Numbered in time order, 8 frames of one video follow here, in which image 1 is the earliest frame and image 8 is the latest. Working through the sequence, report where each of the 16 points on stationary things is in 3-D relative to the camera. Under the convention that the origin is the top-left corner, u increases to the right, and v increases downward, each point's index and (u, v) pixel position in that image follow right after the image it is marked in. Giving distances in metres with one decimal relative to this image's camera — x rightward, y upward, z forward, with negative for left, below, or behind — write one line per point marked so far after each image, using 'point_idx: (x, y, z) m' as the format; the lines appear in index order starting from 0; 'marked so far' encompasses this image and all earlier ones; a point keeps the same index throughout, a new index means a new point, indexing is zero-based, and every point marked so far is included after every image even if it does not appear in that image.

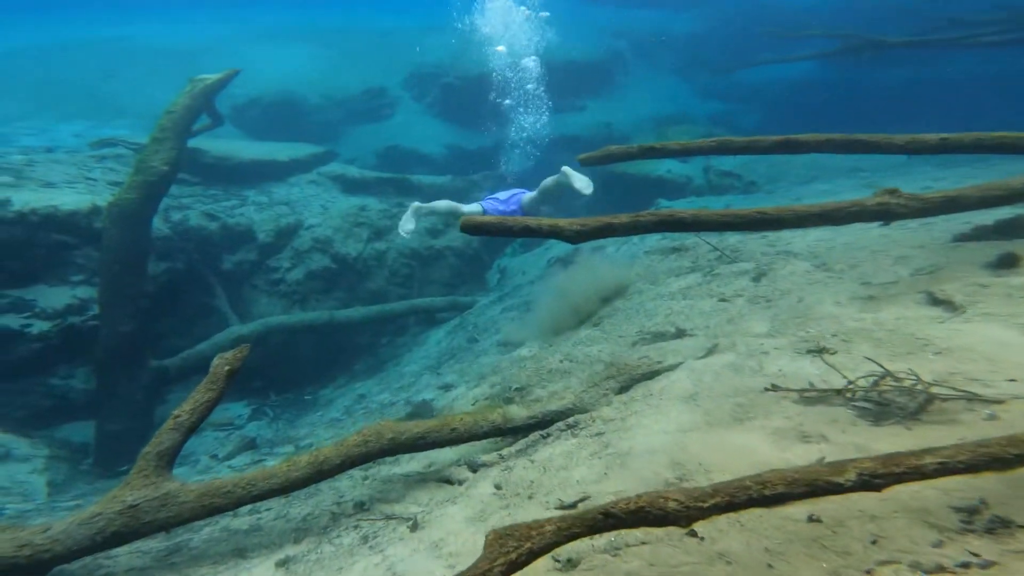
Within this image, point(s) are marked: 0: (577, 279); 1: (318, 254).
0: (+0.8, 0.0, +4.7) m
1: (-2.9, +0.5, +6.1) m
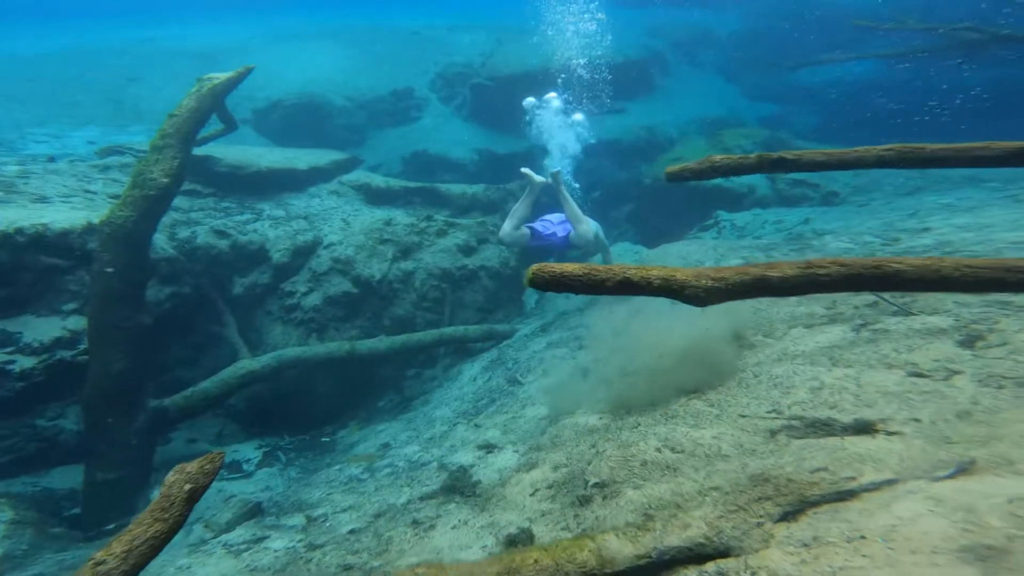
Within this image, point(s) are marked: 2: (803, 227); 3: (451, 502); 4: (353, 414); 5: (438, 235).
0: (+1.3, -0.4, +3.8) m
1: (-2.3, +0.2, +5.4) m
2: (+4.0, +0.9, +5.7) m
3: (-0.4, -1.5, +3.0) m
4: (-2.2, -1.7, +5.6) m
5: (-1.1, +0.8, +6.3) m
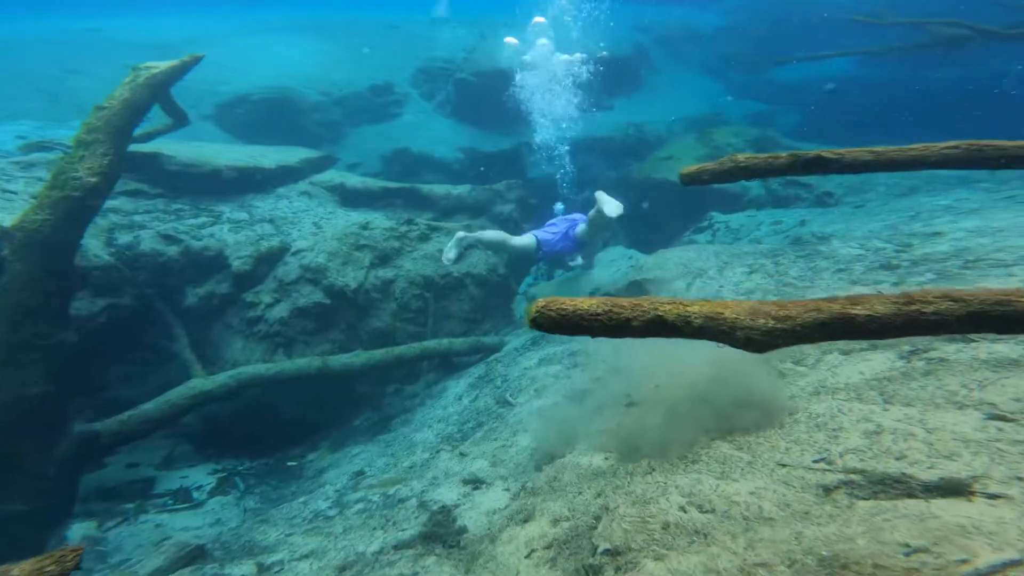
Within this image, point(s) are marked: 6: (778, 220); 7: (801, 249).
0: (+1.2, -0.5, +3.4) m
1: (-2.4, 0.0, +4.9) m
2: (+3.8, +0.8, +5.5) m
3: (-0.5, -1.7, +2.5) m
4: (-2.4, -1.8, +5.1) m
5: (-1.3, +0.6, +5.8) m
6: (+4.0, +1.0, +6.3) m
7: (+2.9, +0.4, +4.1) m
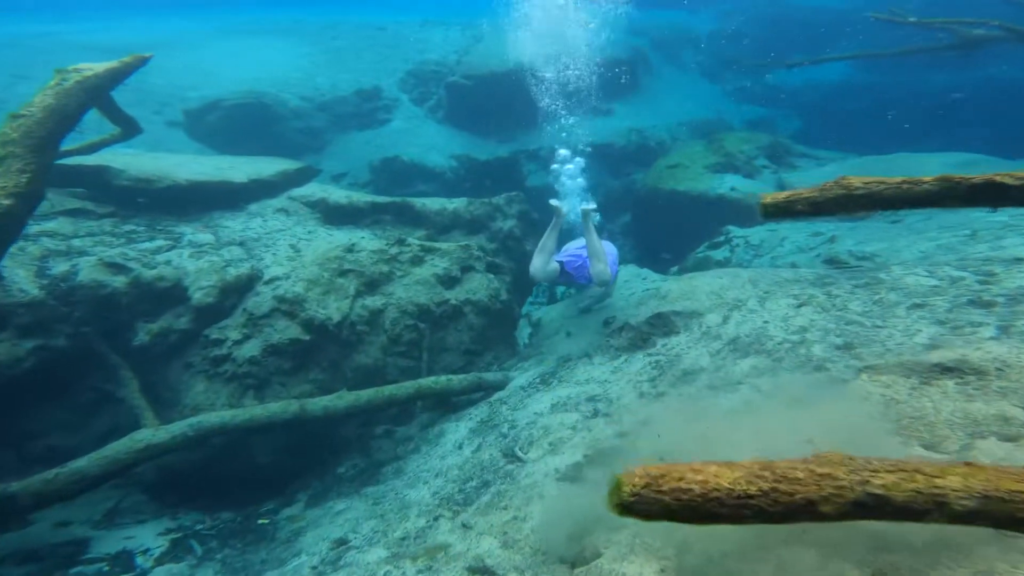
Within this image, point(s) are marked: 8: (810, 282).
0: (+1.3, -0.8, +2.9) m
1: (-2.4, -0.3, +4.3) m
2: (+3.9, +0.5, +5.0) m
3: (-0.4, -1.9, +1.9) m
4: (-2.3, -2.1, +4.5) m
5: (-1.3, +0.3, +5.2) m
6: (+4.1, +0.7, +5.8) m
7: (+3.0, +0.1, +3.6) m
8: (+2.6, 0.0, +3.5) m
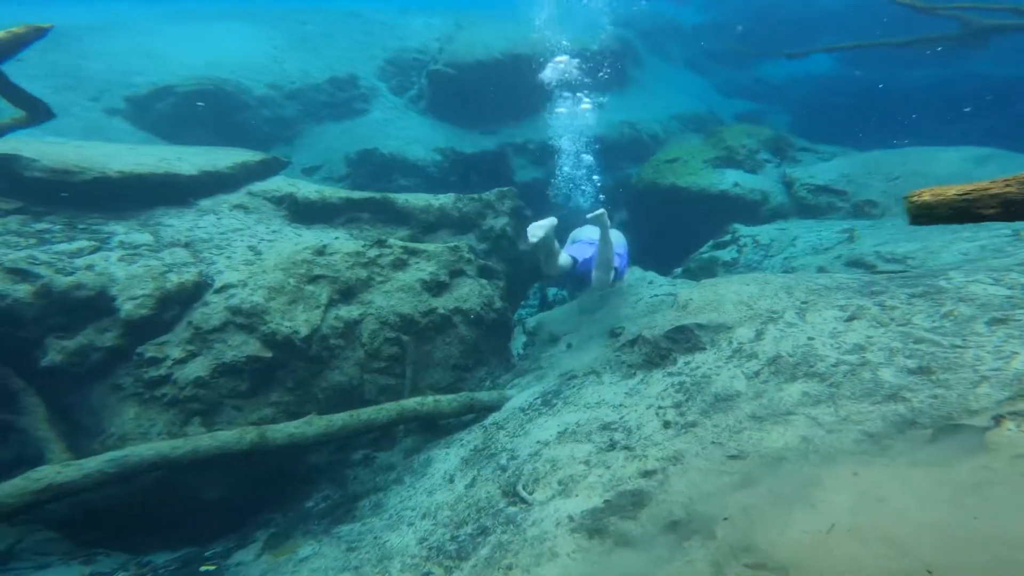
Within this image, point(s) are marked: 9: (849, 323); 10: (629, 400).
0: (+1.4, -0.8, +2.4) m
1: (-2.4, -0.4, +3.6) m
2: (+3.8, +0.4, +4.6) m
3: (-0.3, -2.0, +1.4) m
4: (-2.3, -2.2, +3.9) m
5: (-1.3, +0.2, +4.6) m
6: (+4.0, +0.7, +5.4) m
7: (+3.0, +0.1, +3.2) m
8: (+2.6, 0.0, +3.1) m
9: (+2.3, -0.2, +2.8) m
10: (+0.9, -0.9, +3.3) m
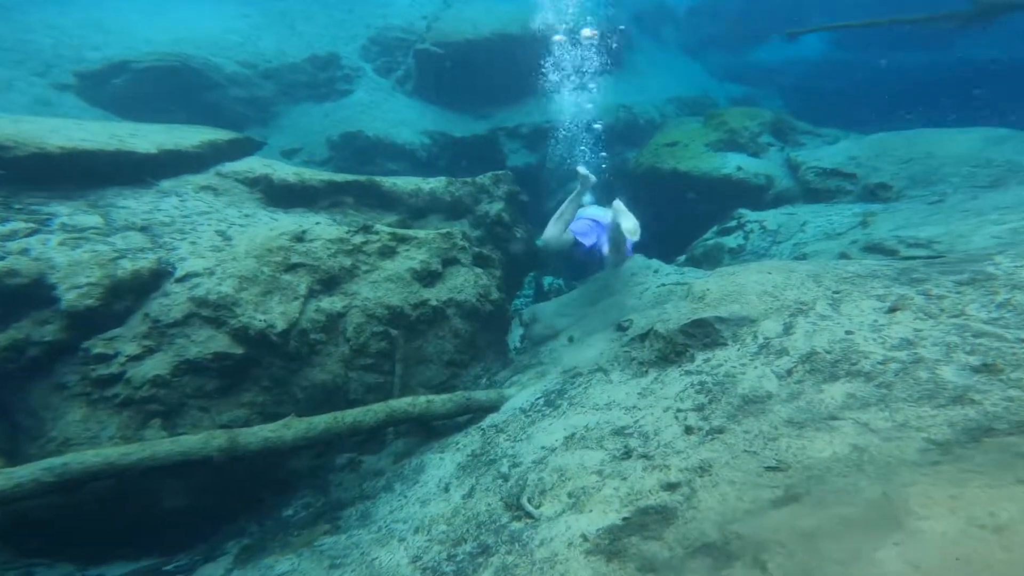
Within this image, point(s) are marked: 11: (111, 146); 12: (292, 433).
0: (+1.4, -0.8, +2.1) m
1: (-2.4, -0.3, +3.2) m
2: (+3.8, +0.6, +4.3) m
3: (-0.2, -2.0, +1.1) m
4: (-2.3, -2.1, +3.5) m
5: (-1.4, +0.3, +4.3) m
6: (+3.9, +0.8, +5.2) m
7: (+3.0, +0.2, +2.9) m
8: (+2.6, +0.1, +2.8) m
9: (+2.3, -0.2, +2.5) m
10: (+0.9, -0.8, +3.0) m
11: (-4.1, +1.5, +4.3) m
12: (-1.7, -1.1, +3.2) m
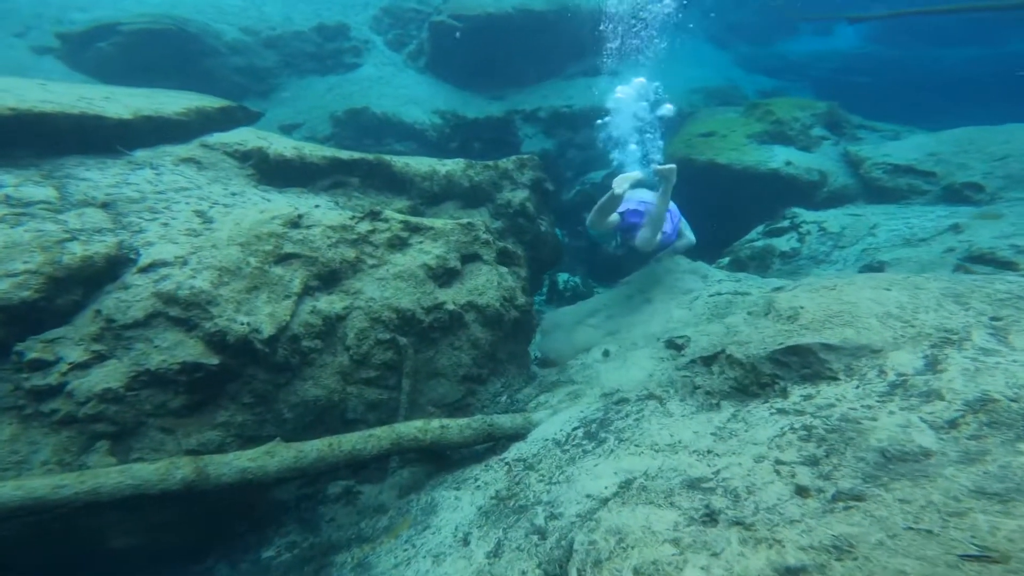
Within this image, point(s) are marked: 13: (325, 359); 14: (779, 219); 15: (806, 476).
0: (+1.6, -0.9, +1.5) m
1: (-2.1, -0.3, +2.6) m
2: (+4.1, +0.4, +3.7) m
3: (0.0, -2.1, +0.5) m
4: (-2.1, -2.1, +2.9) m
5: (-1.1, +0.3, +3.6) m
6: (+4.2, +0.7, +4.5) m
7: (+3.3, 0.0, +2.3) m
8: (+2.9, -0.1, +2.2) m
9: (+2.5, -0.3, +1.8) m
10: (+1.2, -0.9, +2.3) m
11: (-3.8, +1.6, +3.6) m
12: (-1.4, -1.1, +2.5) m
13: (-1.3, -0.5, +3.0) m
14: (+3.5, +0.9, +5.4) m
15: (+1.4, -0.9, +2.0) m
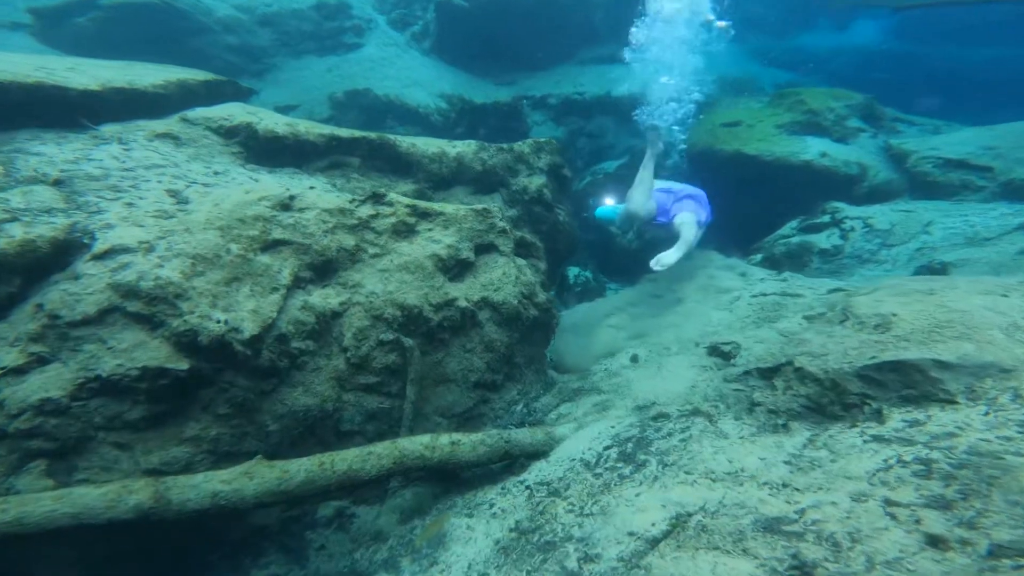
0: (+1.8, -0.9, +1.0) m
1: (-1.9, -0.2, +2.1) m
2: (+4.2, +0.4, +3.3) m
3: (+0.1, -2.1, +0.1) m
4: (-2.0, -2.0, +2.5) m
5: (-0.9, +0.4, +3.1) m
6: (+4.4, +0.7, +4.1) m
7: (+3.5, 0.0, +1.9) m
8: (+3.0, -0.1, +1.7) m
9: (+2.7, -0.3, +1.4) m
10: (+1.3, -0.9, +1.9) m
11: (-3.6, +1.7, +3.2) m
12: (-1.3, -1.1, +2.1) m
13: (-1.2, -0.5, +2.5) m
14: (+3.7, +0.9, +5.0) m
15: (+1.5, -0.9, +1.5) m
